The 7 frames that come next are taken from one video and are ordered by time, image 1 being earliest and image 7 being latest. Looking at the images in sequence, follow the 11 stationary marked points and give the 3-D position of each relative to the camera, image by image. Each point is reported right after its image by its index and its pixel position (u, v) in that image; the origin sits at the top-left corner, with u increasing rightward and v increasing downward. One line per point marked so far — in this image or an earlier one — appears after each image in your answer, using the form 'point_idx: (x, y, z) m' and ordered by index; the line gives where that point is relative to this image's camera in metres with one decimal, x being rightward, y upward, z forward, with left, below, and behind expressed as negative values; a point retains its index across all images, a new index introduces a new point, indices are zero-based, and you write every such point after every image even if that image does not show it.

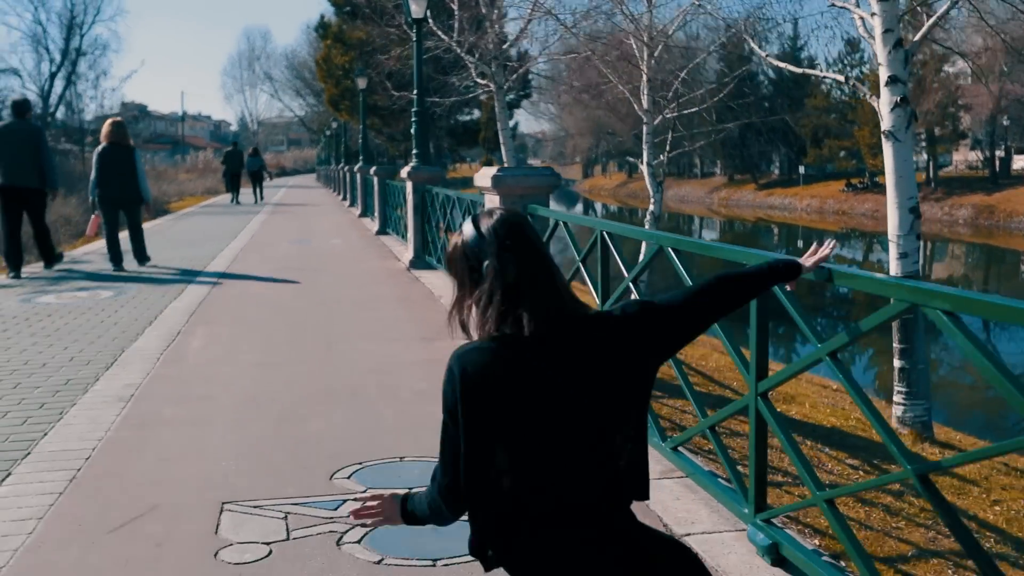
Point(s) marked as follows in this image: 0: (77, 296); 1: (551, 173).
0: (-5.7, -0.1, +11.8) m
1: (+0.4, +1.0, +7.8) m
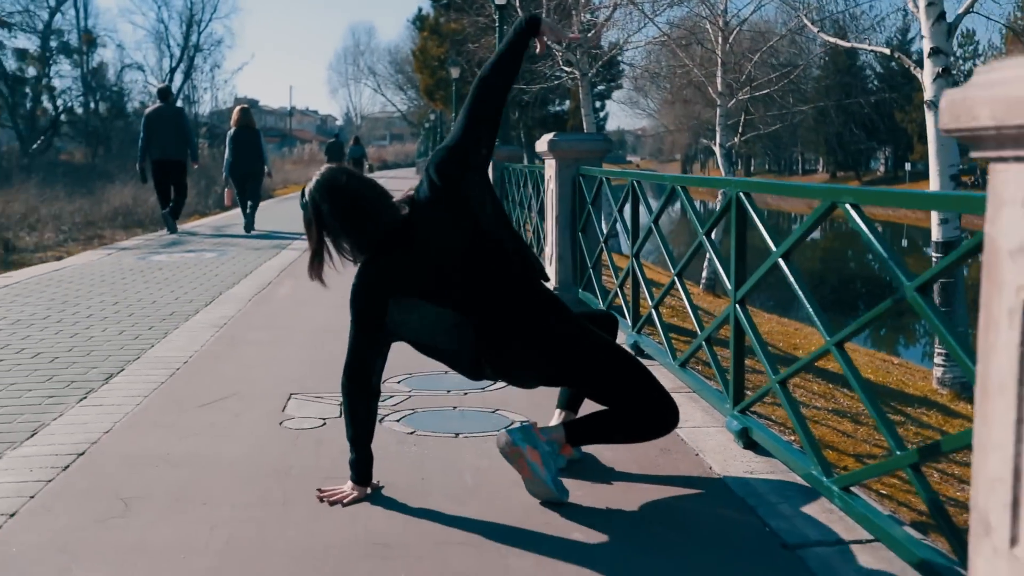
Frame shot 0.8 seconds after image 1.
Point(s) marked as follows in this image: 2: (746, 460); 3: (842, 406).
0: (-4.7, +0.5, +13.1) m
1: (+0.9, +1.4, +8.5) m
2: (+1.1, -0.8, +4.3) m
3: (+2.2, -0.8, +6.0) m
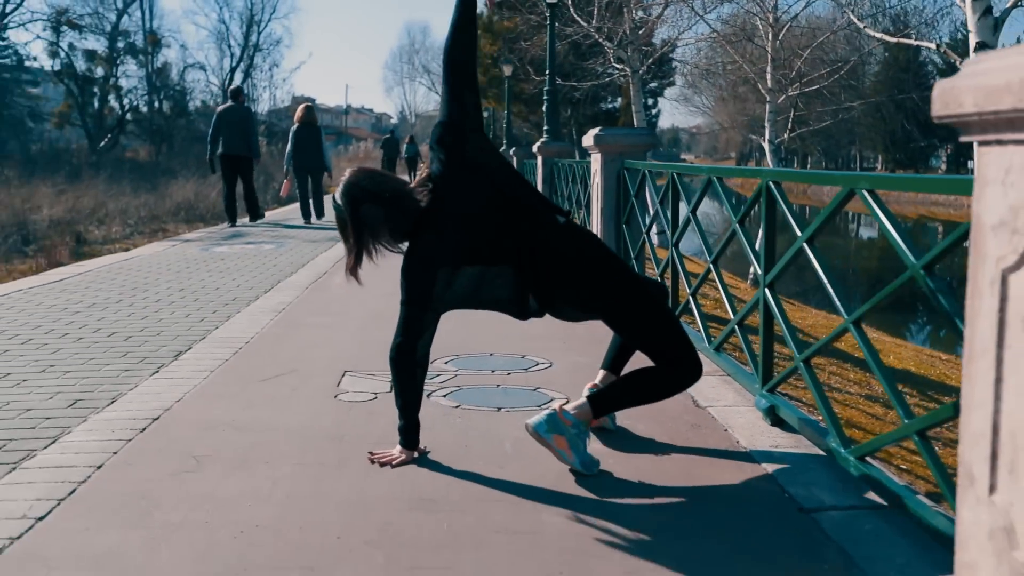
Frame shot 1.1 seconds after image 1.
0: (-4.0, +0.6, +13.6) m
1: (+1.3, +1.5, +8.7) m
2: (+1.3, -0.7, +4.5) m
3: (+2.5, -0.7, +6.2) m
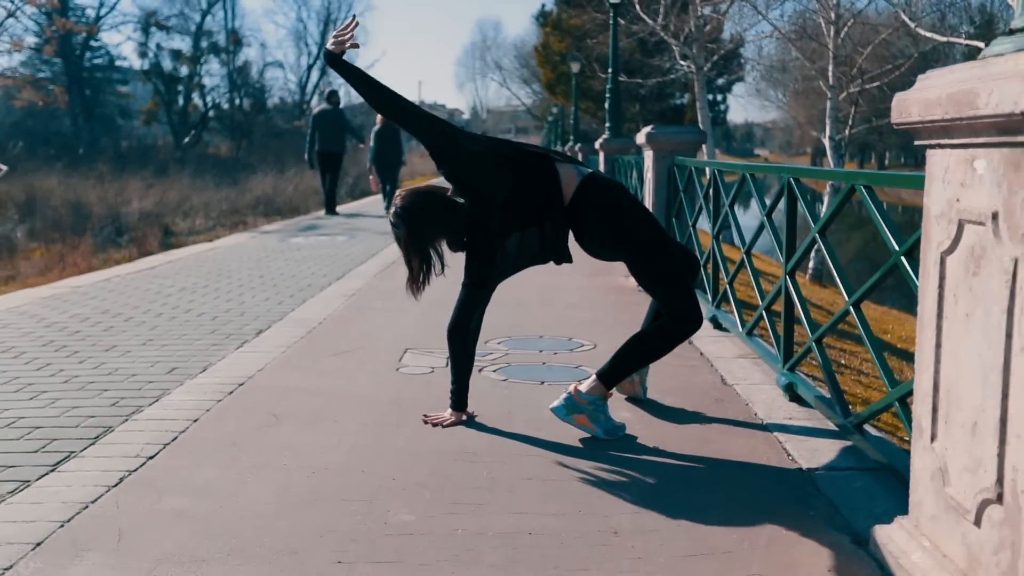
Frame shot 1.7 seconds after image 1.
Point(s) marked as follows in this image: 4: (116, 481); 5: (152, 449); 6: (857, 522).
0: (-3.1, +0.8, +14.4) m
1: (+1.9, +1.6, +9.1) m
2: (+1.5, -0.7, +4.9) m
3: (+2.9, -0.7, +6.5) m
4: (-1.7, -0.8, +3.7) m
5: (-1.7, -0.8, +4.2) m
6: (+1.3, -0.9, +3.4) m
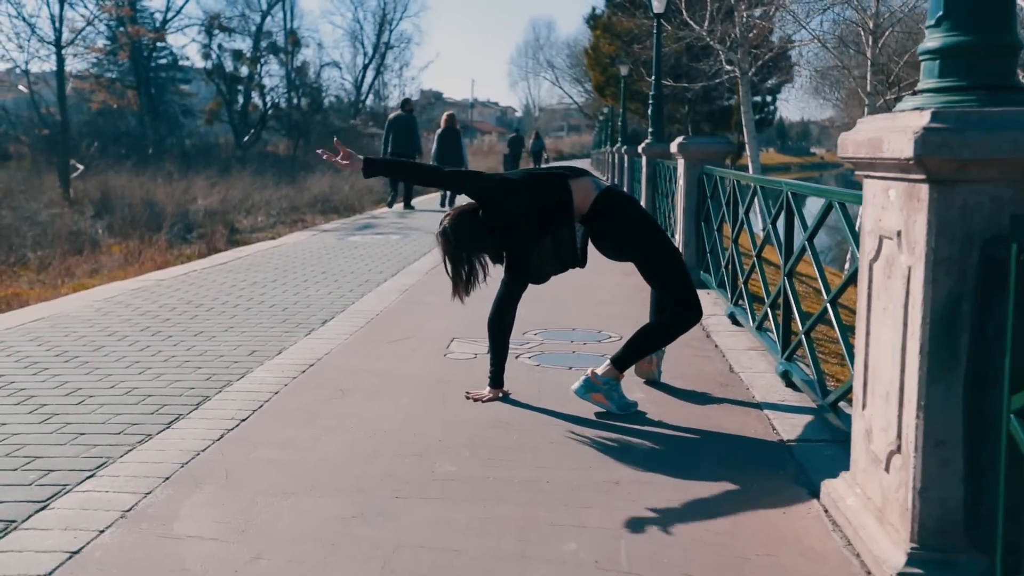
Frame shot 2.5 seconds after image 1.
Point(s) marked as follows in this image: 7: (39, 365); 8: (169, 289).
0: (-2.3, +0.9, +15.4) m
1: (+2.4, +1.6, +9.8) m
2: (+1.7, -0.7, +5.6) m
3: (+3.1, -0.7, +7.2) m
4: (-1.5, -0.8, +4.7) m
5: (-1.5, -0.7, +5.1) m
6: (+1.4, -0.9, +4.1) m
7: (-3.3, -0.5, +6.2) m
8: (-3.7, 0.0, +9.7) m
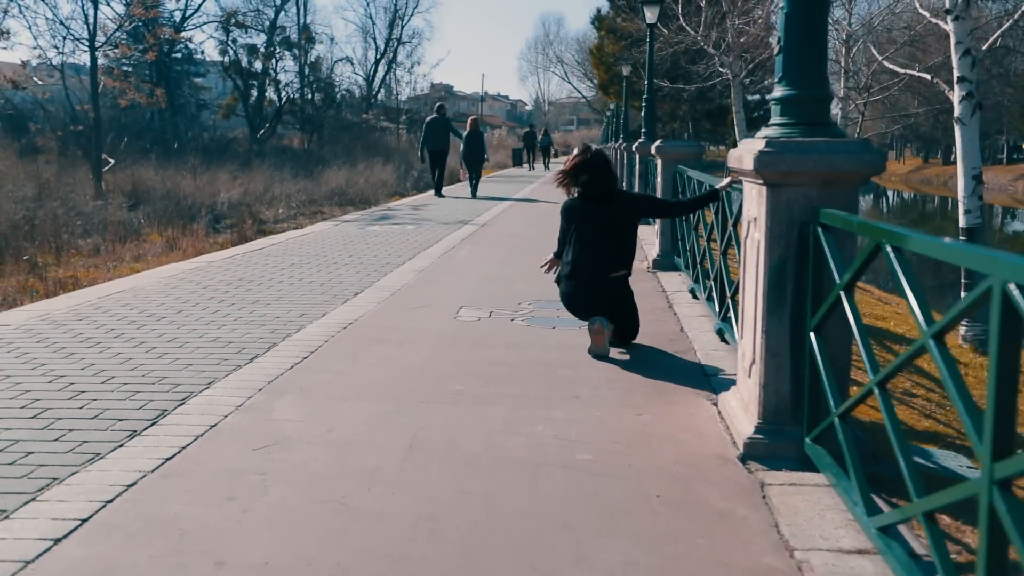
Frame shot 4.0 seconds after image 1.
0: (-2.2, +1.2, +17.1) m
1: (+2.4, +1.8, +11.4) m
2: (+1.7, -0.5, +7.3) m
3: (+3.1, -0.5, +8.8) m
4: (-1.6, -0.6, +6.3) m
5: (-1.6, -0.5, +6.8) m
6: (+1.3, -0.7, +5.8) m
7: (-3.3, -0.3, +7.9) m
8: (-3.7, +0.3, +11.4) m
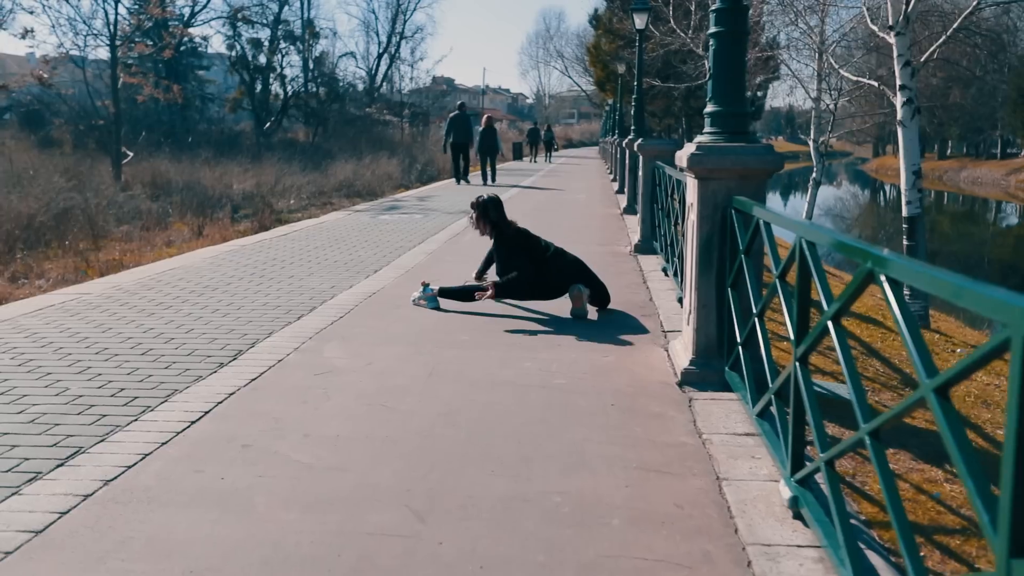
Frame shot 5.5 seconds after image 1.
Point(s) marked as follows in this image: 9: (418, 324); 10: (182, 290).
0: (-2.3, +1.5, +18.6) m
1: (+2.4, +2.1, +13.0) m
2: (+1.6, -0.2, +8.9) m
3: (+3.1, -0.2, +10.4) m
4: (-1.6, -0.3, +7.9) m
5: (-1.6, -0.3, +8.3) m
6: (+1.3, -0.5, +7.3) m
7: (-3.3, 0.0, +9.4) m
8: (-3.7, +0.5, +12.9) m
9: (-0.8, -0.3, +8.0) m
10: (-3.5, 0.0, +9.4) m
